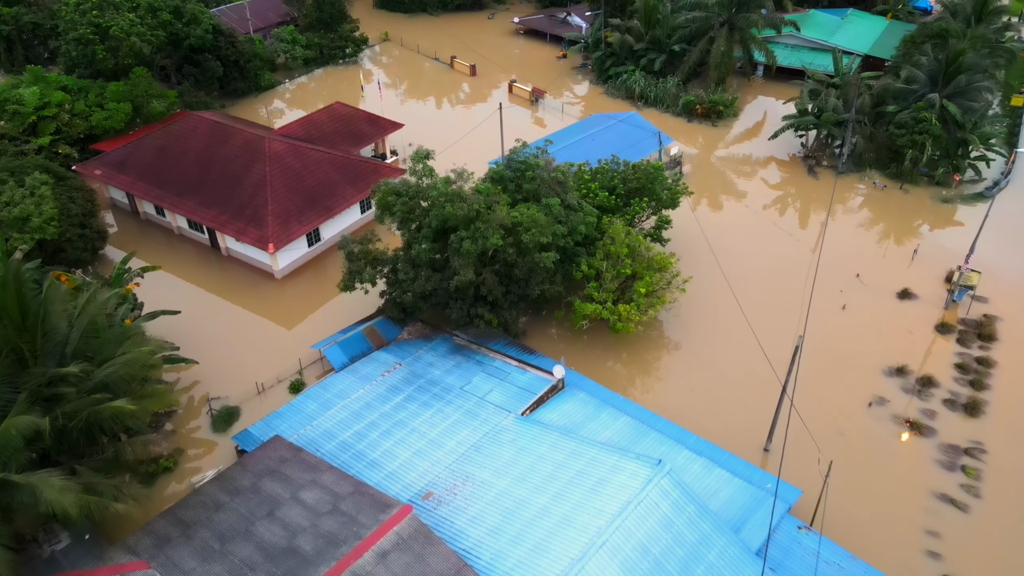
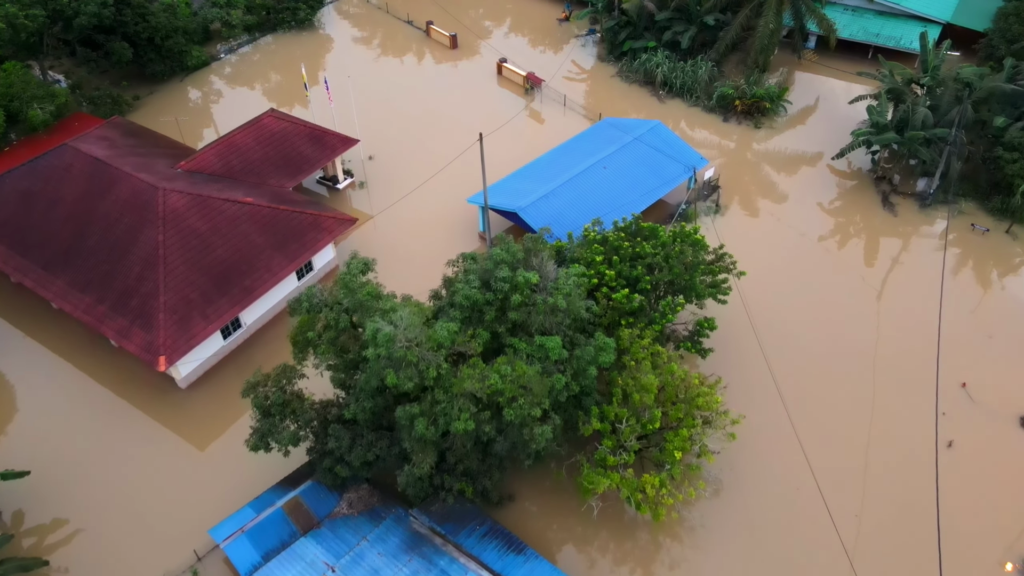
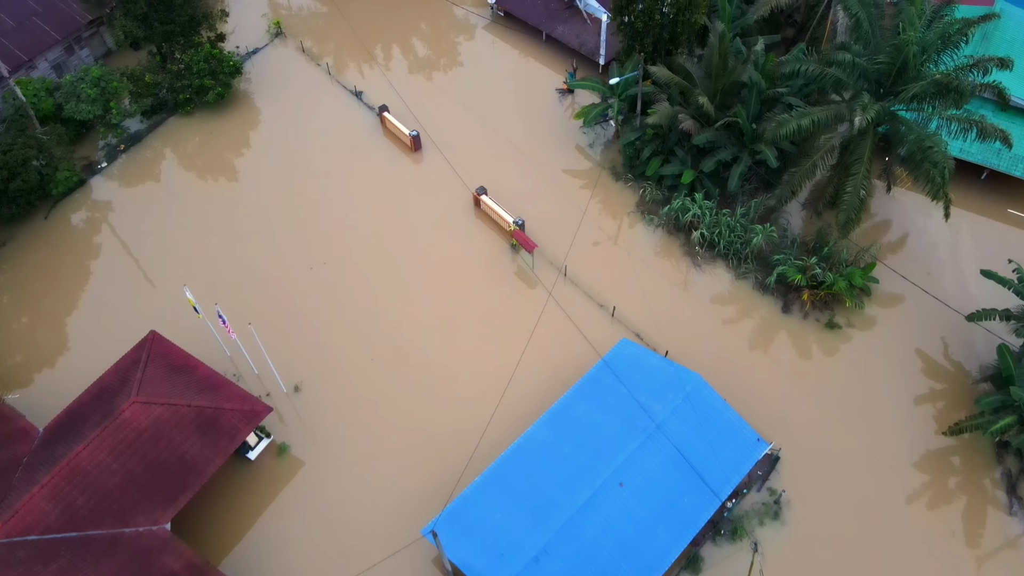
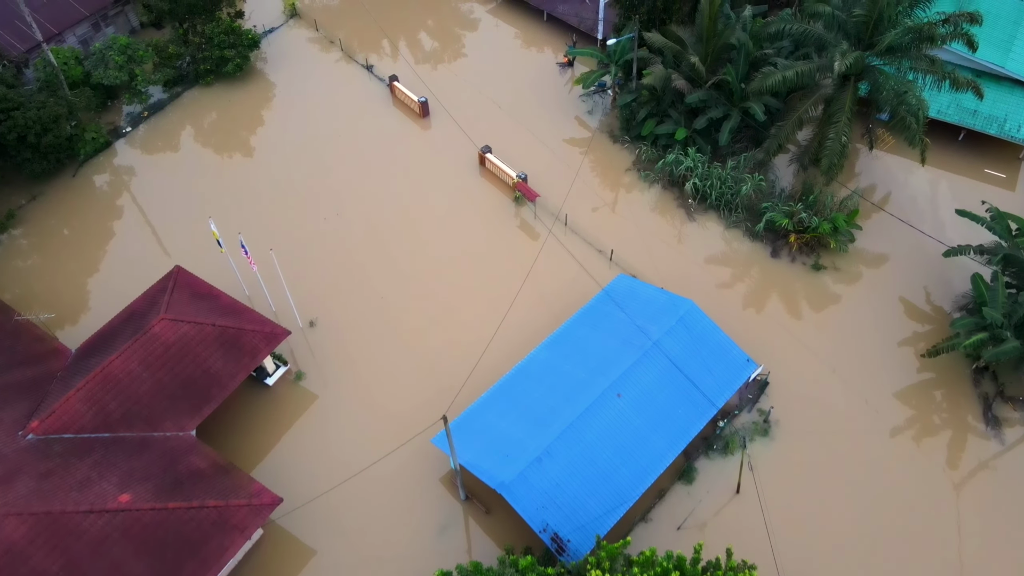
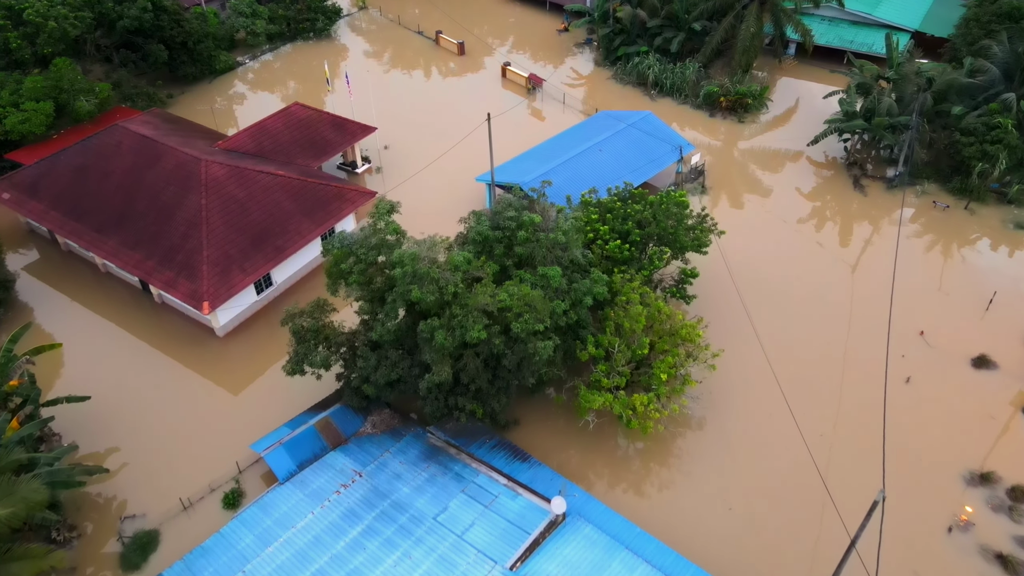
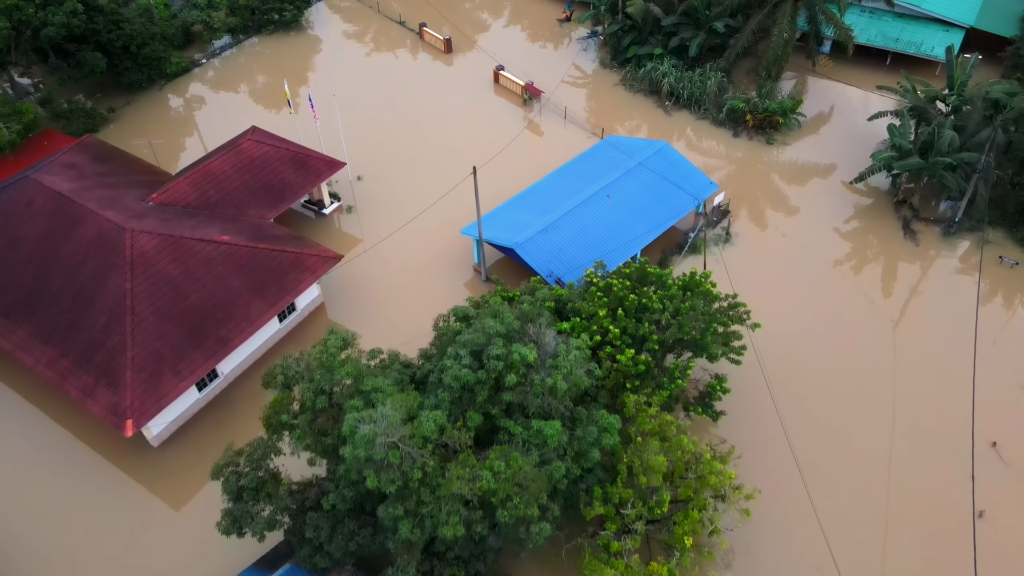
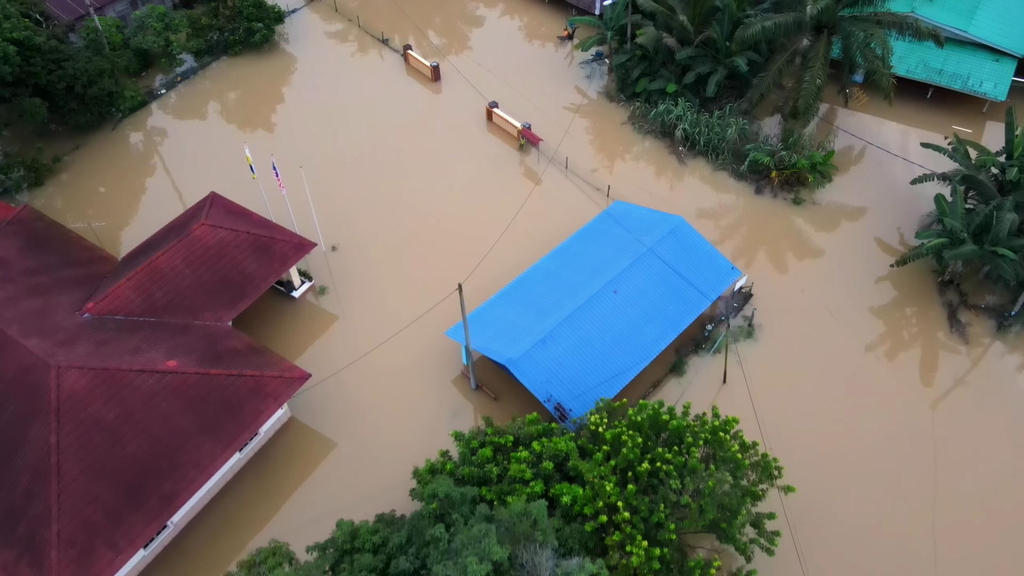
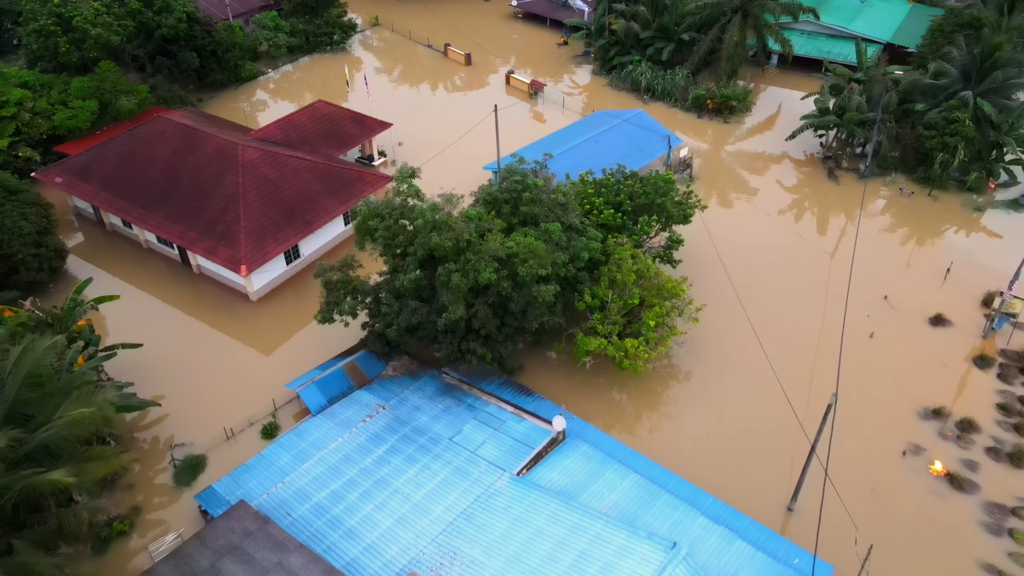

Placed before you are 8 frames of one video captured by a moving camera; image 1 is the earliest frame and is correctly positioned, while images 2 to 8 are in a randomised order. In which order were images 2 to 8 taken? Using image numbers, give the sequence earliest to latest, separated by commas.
8, 5, 2, 6, 7, 4, 3
